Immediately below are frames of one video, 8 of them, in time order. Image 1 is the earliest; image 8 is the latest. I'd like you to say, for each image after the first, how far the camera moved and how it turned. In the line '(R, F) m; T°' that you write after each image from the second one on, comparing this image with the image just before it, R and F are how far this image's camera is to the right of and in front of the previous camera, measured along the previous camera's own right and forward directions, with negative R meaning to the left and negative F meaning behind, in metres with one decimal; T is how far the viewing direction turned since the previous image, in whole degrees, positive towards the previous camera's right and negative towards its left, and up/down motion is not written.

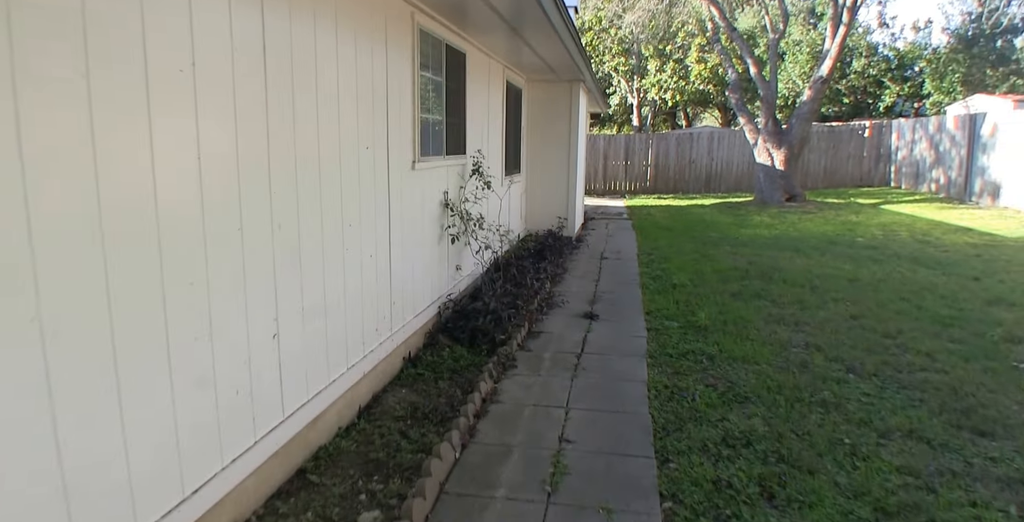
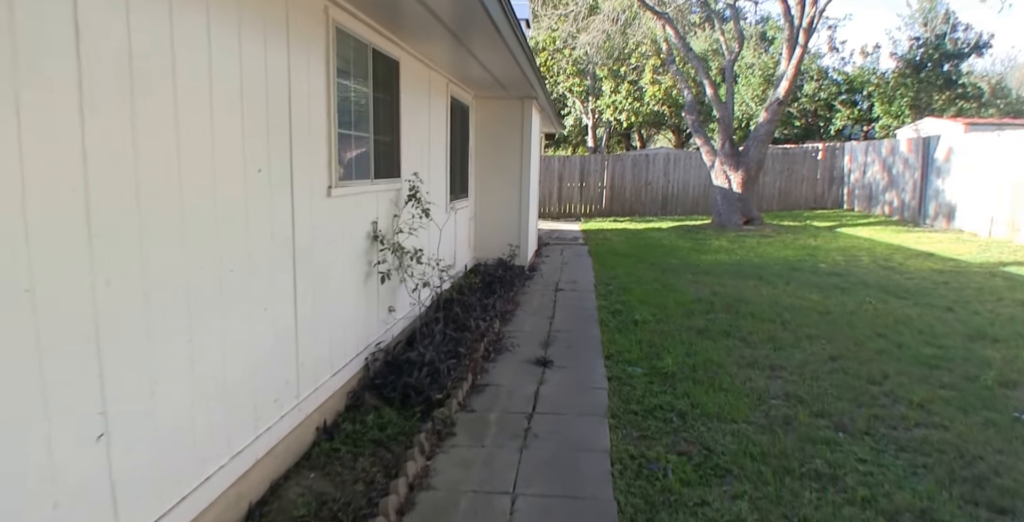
(+0.1, +0.6) m; +4°
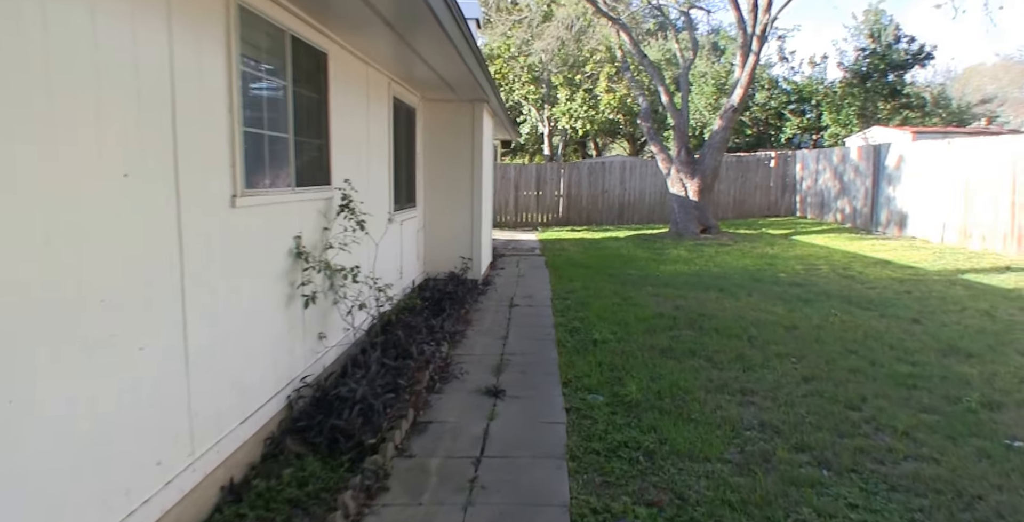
(+0.1, +0.5) m; +4°
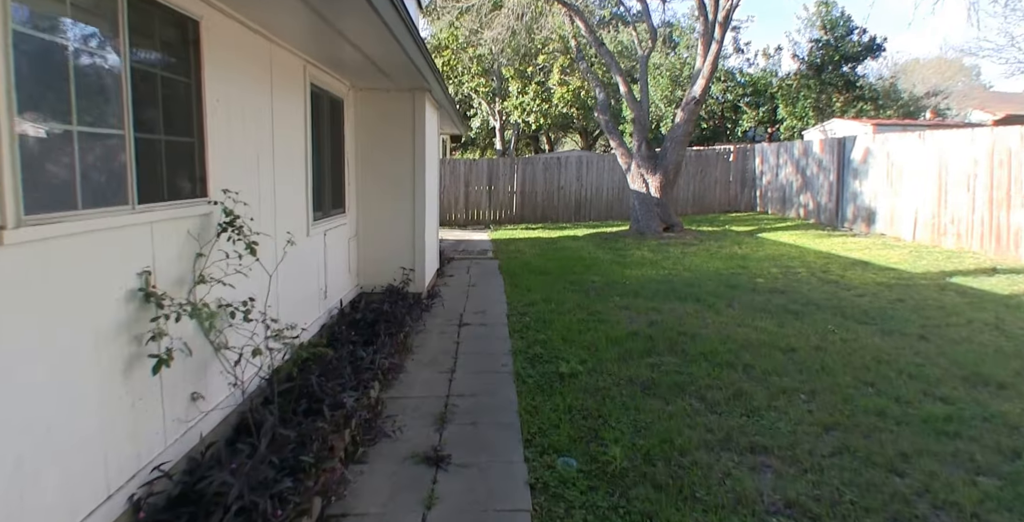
(+0.1, +1.0) m; +4°
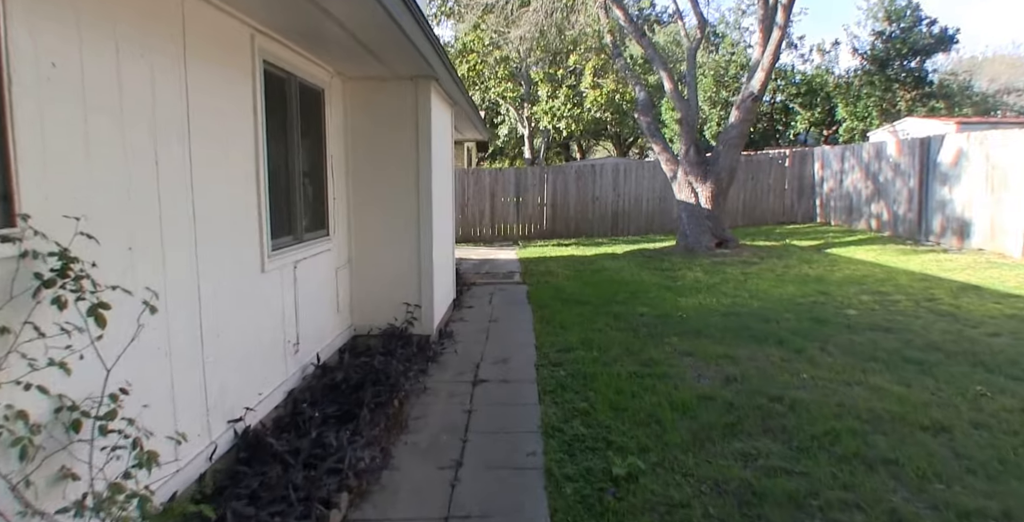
(0.0, +1.2) m; -3°
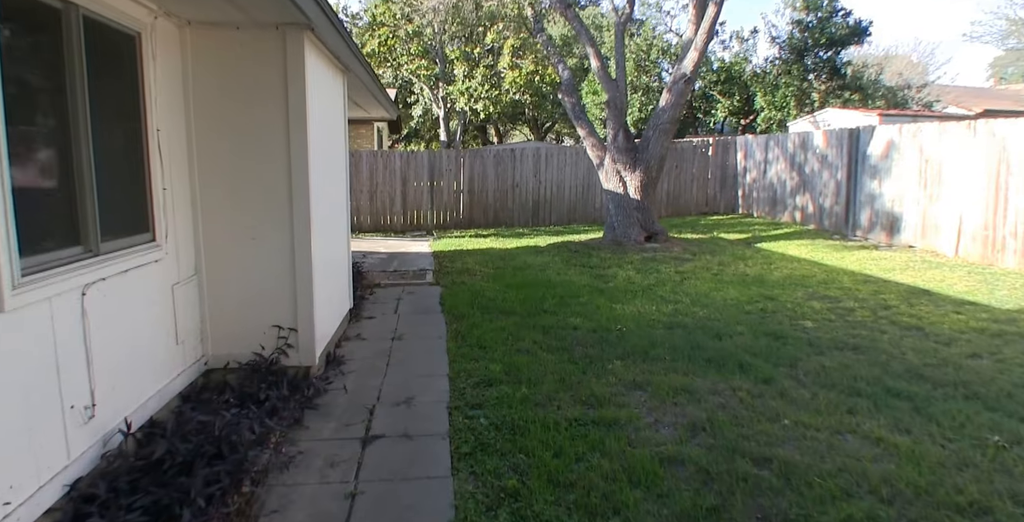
(+0.1, +1.1) m; +8°
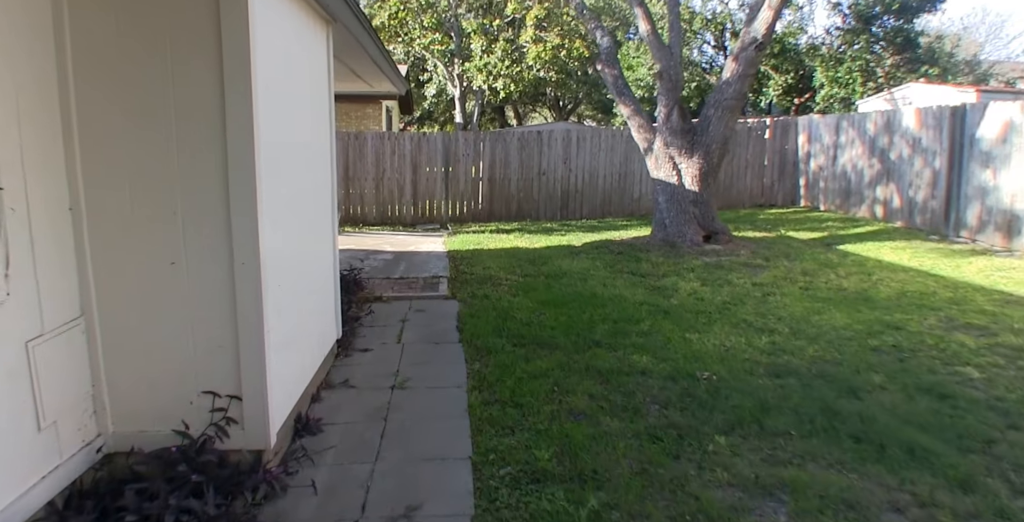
(-0.2, +1.3) m; -1°
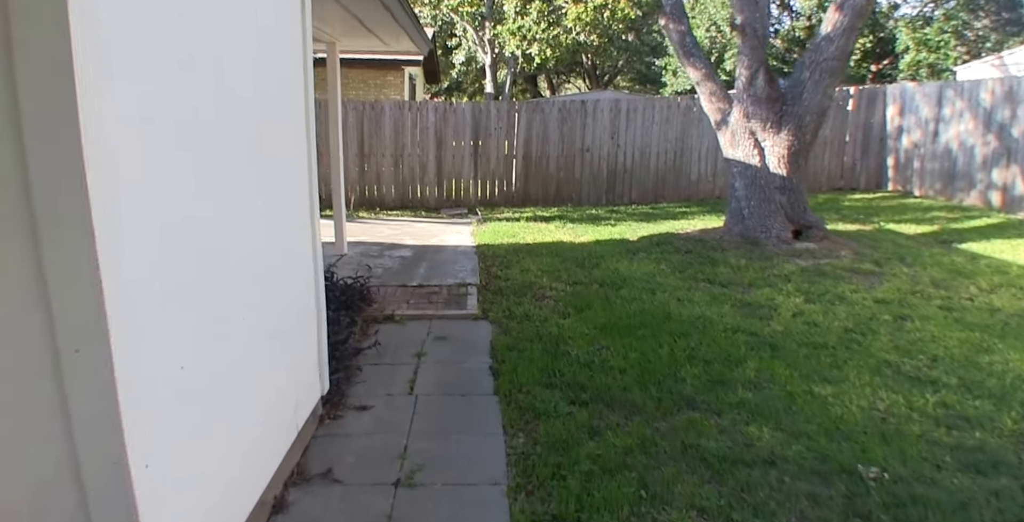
(-0.1, +1.2) m; -3°
